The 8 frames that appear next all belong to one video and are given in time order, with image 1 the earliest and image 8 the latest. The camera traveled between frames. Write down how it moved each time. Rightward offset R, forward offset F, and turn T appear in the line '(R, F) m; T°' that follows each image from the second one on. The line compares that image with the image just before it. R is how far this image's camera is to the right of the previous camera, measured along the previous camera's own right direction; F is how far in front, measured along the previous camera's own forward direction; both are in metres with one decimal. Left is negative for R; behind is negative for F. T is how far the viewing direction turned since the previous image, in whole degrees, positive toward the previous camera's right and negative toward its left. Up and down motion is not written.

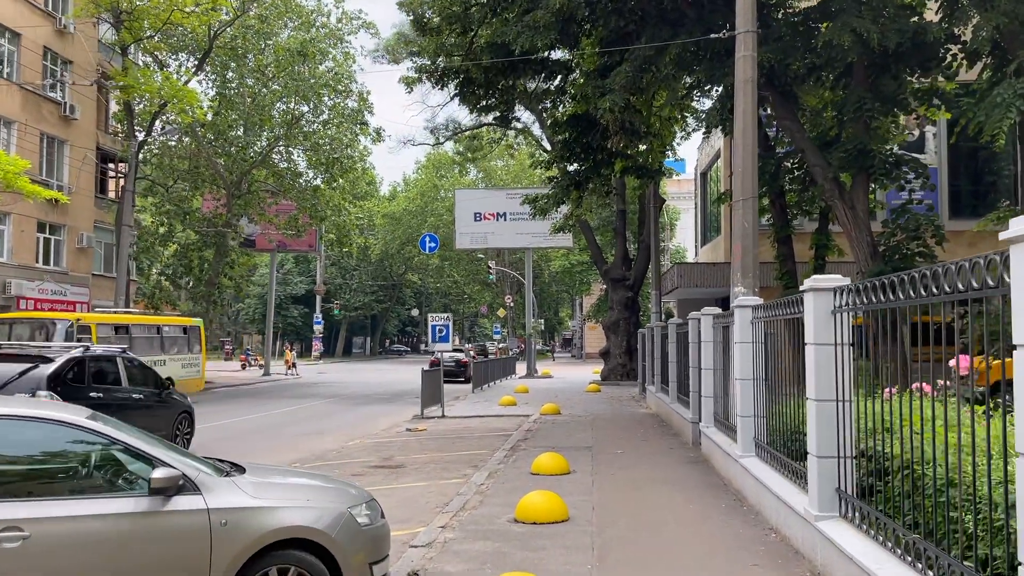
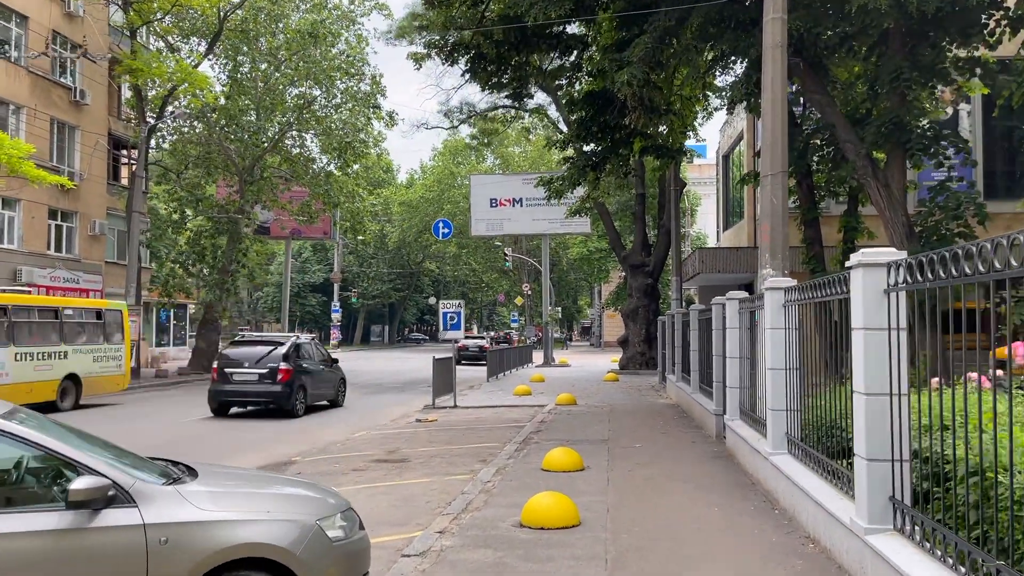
(+0.1, +0.6) m; -1°
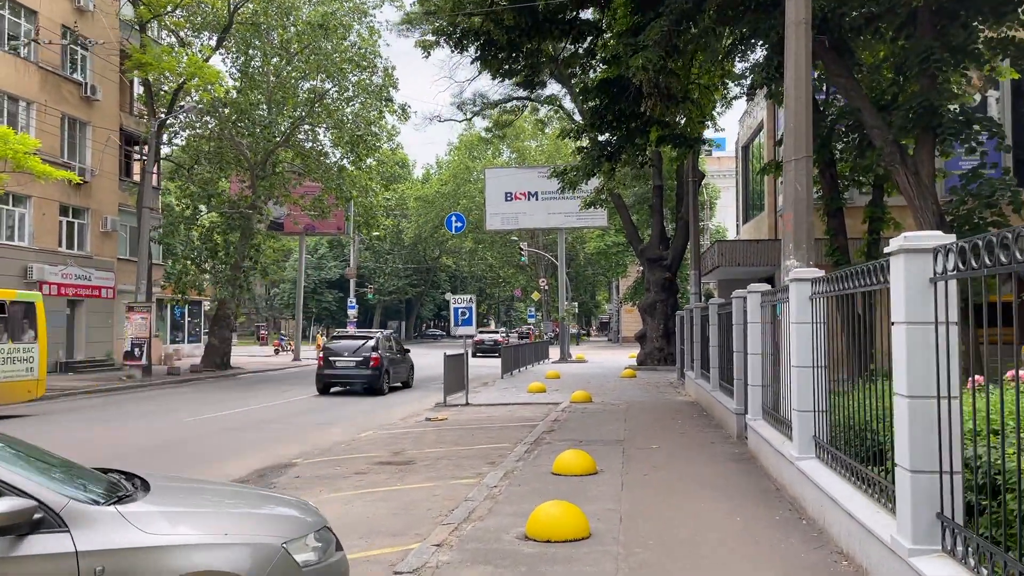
(+0.1, +0.5) m; -1°
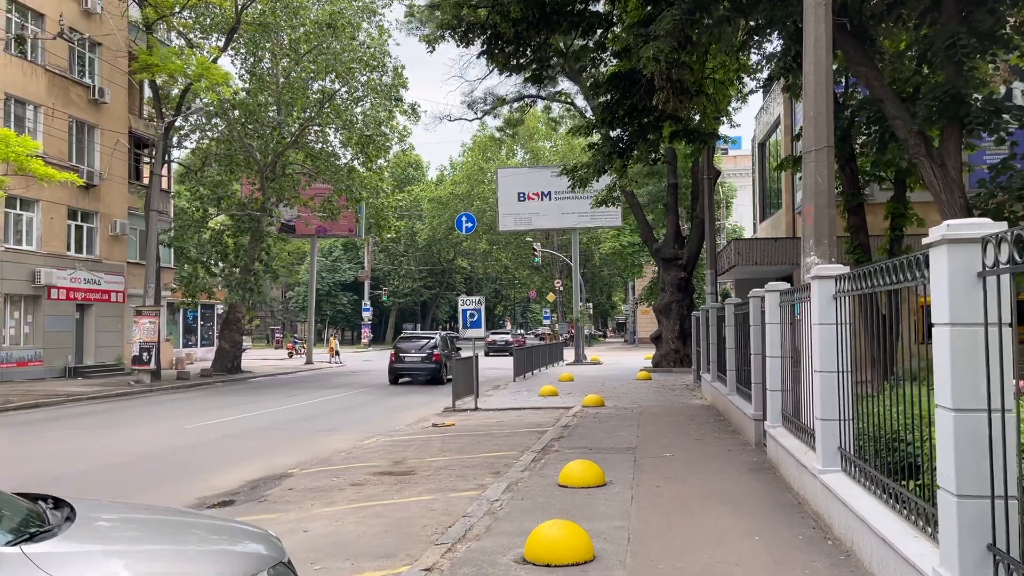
(+0.1, +0.5) m; -1°
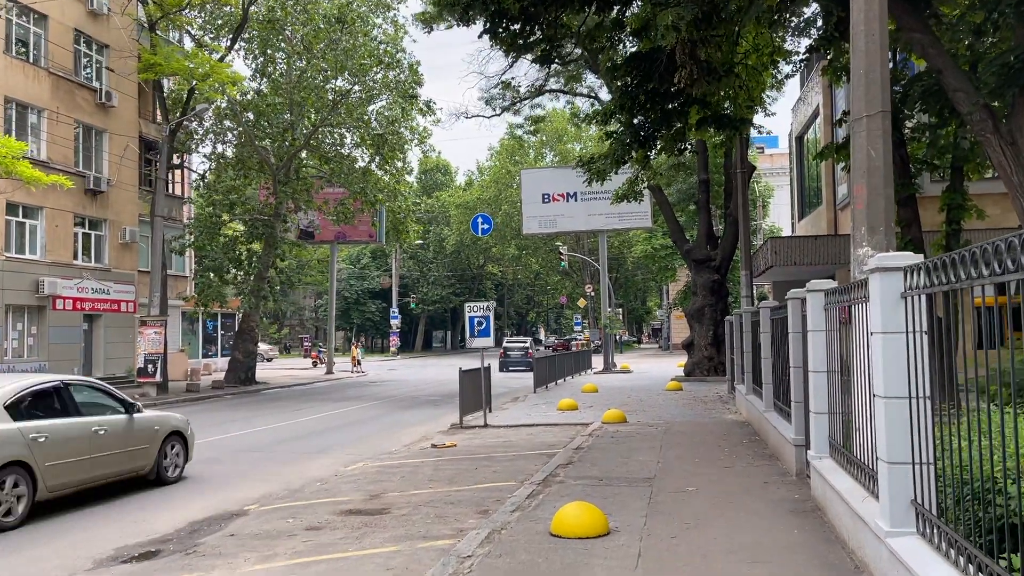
(+0.4, +1.4) m; -3°
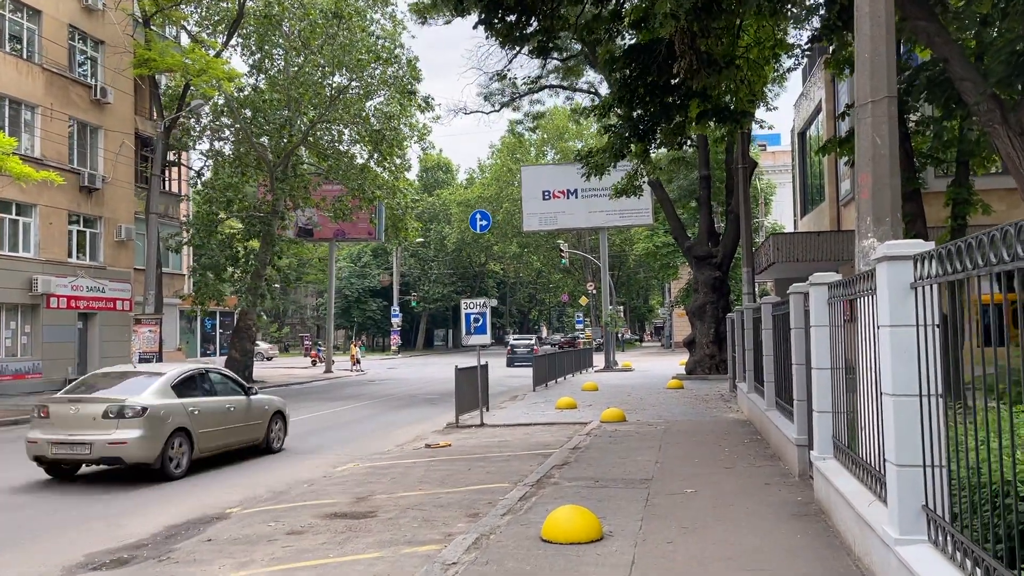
(+0.1, +0.3) m; 0°
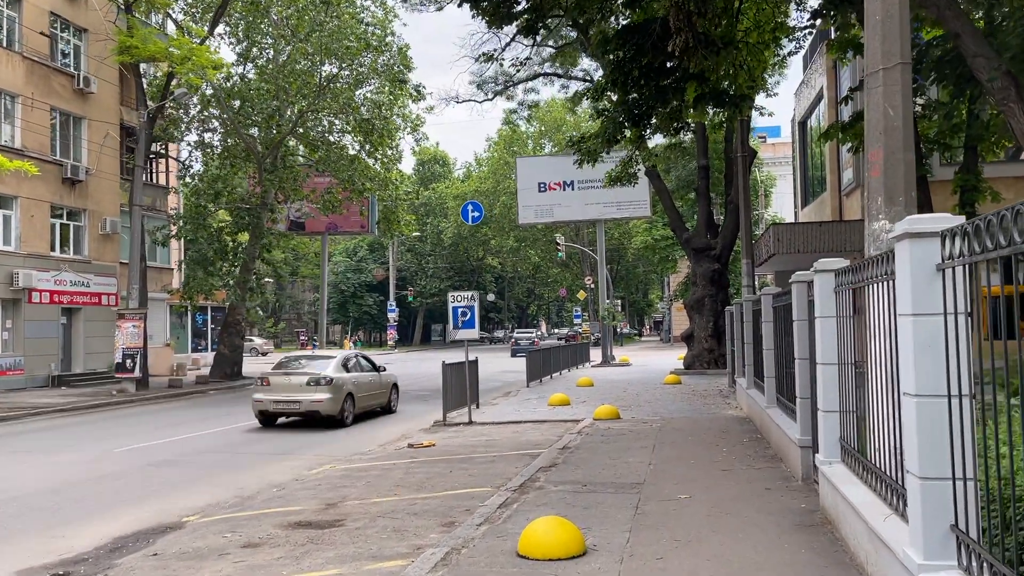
(+0.2, +0.6) m; 0°
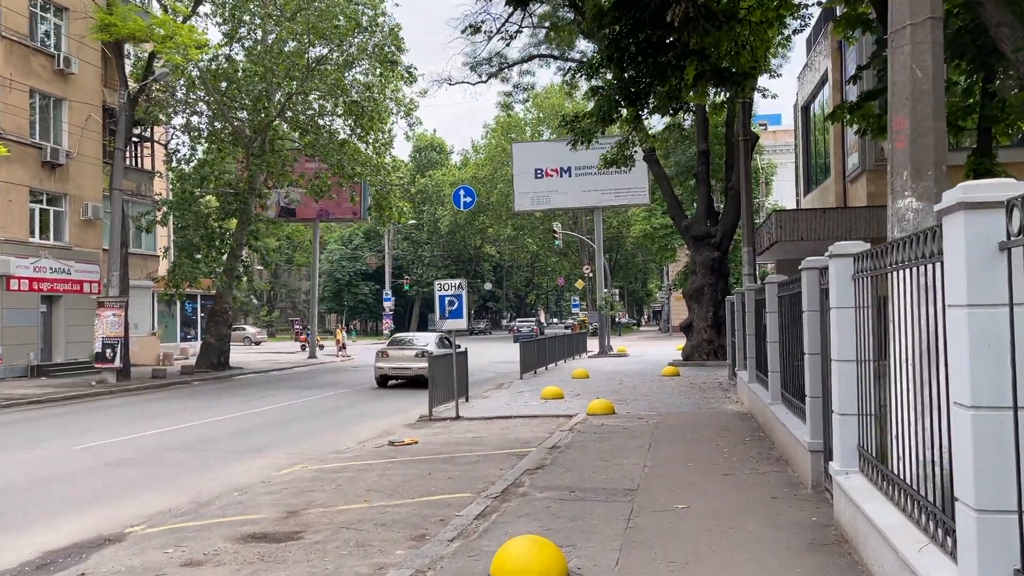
(+0.1, +0.7) m; 0°
